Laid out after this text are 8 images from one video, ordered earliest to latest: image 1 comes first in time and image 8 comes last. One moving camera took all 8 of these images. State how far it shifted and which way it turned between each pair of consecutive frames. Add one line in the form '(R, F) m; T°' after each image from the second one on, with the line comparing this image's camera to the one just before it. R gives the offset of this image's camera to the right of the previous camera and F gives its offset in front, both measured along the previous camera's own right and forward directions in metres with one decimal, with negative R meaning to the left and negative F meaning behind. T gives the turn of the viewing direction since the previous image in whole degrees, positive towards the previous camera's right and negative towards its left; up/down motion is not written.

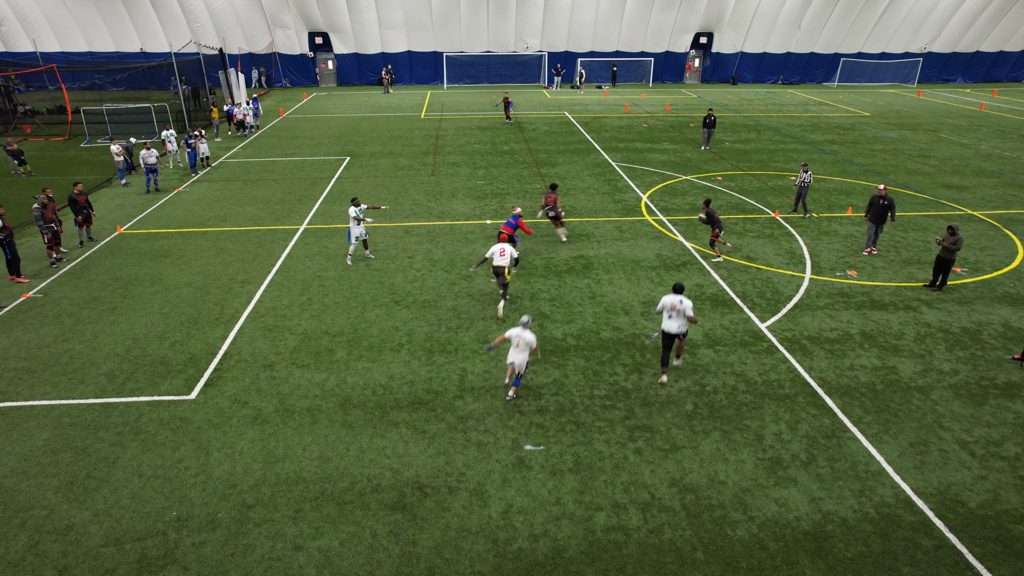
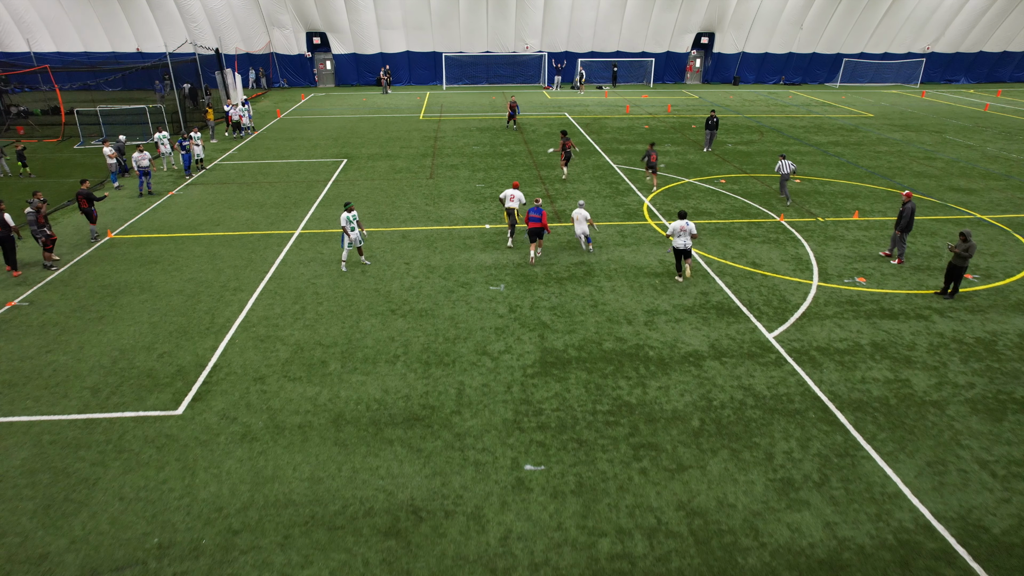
(0.0, +0.3) m; 0°
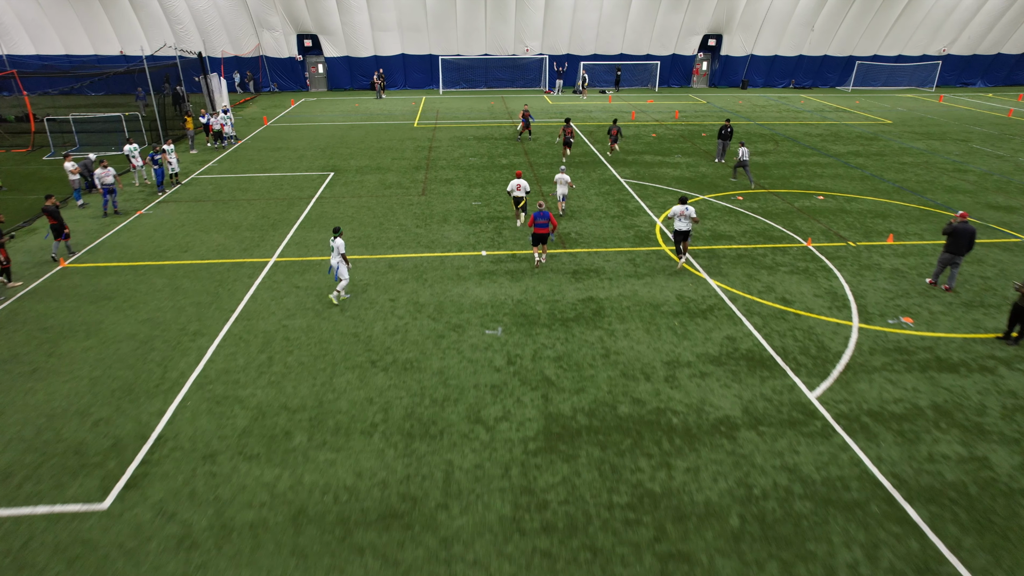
(0.0, +1.5) m; 0°
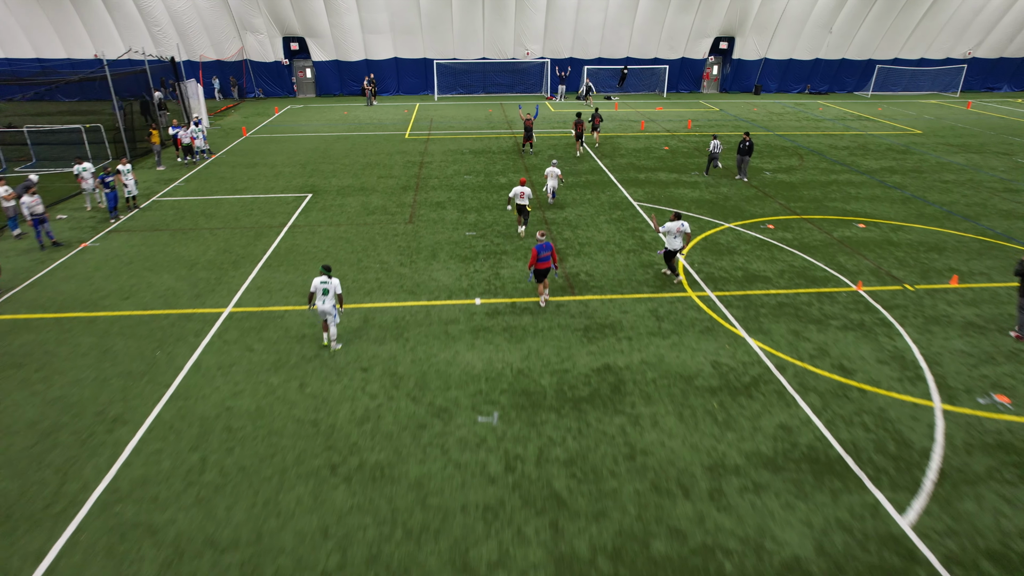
(0.0, +2.2) m; 0°
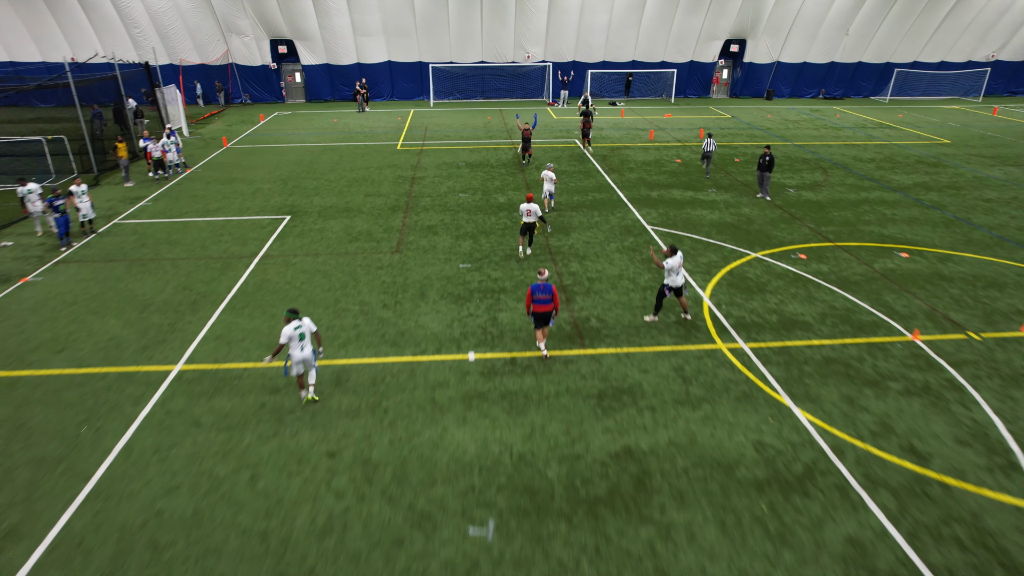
(0.0, +1.8) m; 0°
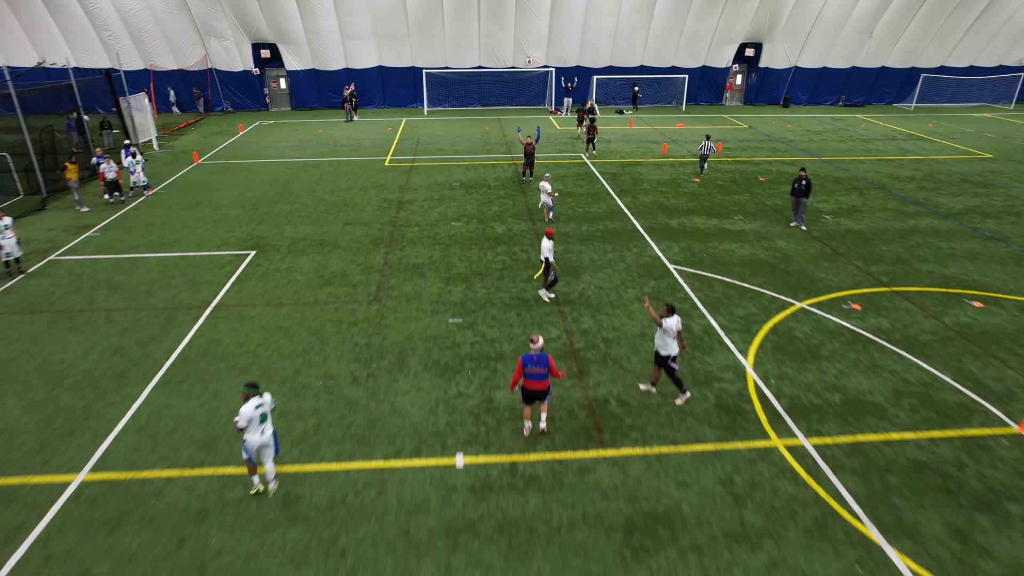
(0.0, +2.2) m; 0°
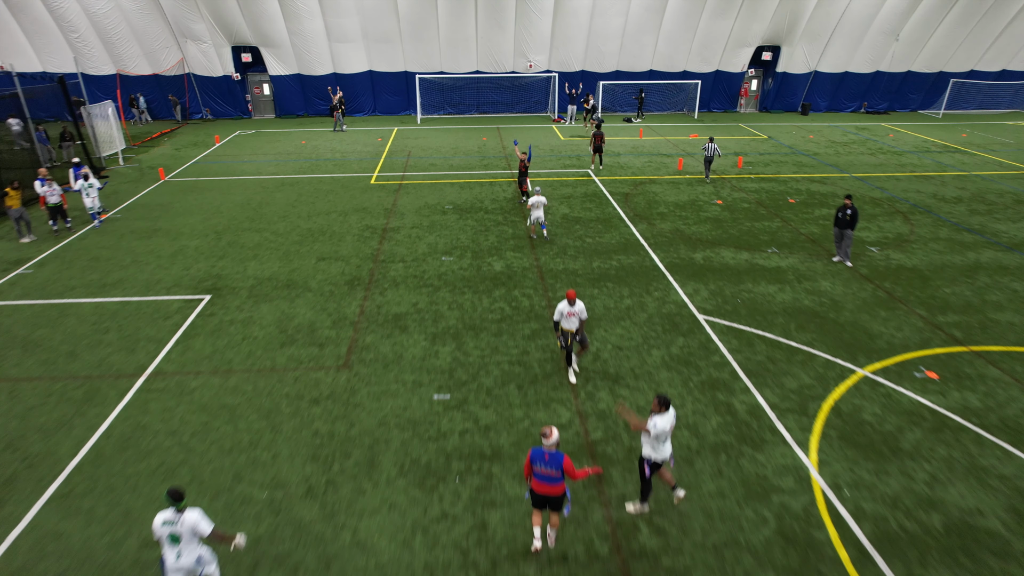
(0.0, +2.2) m; 0°
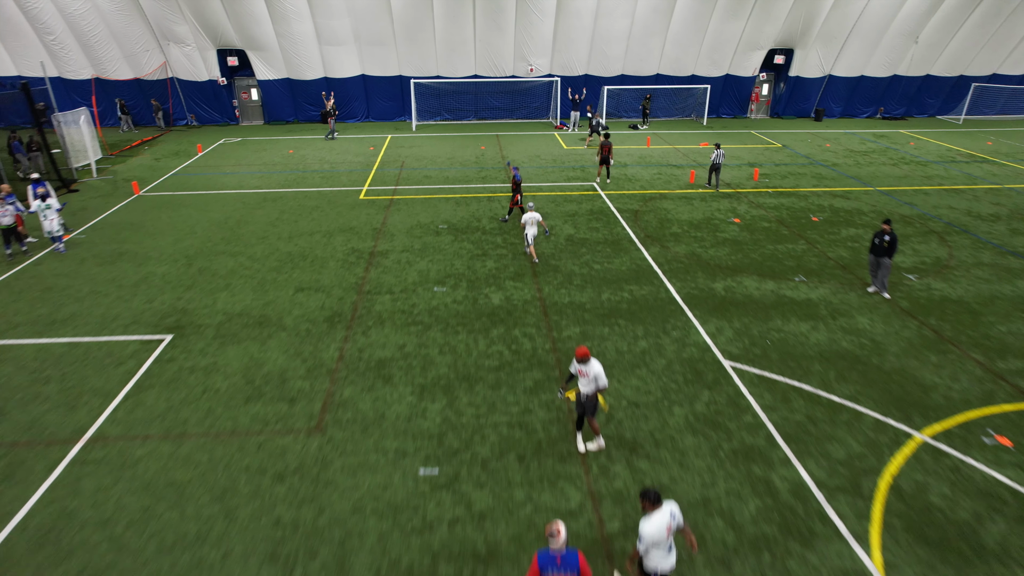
(0.0, +1.4) m; 0°
